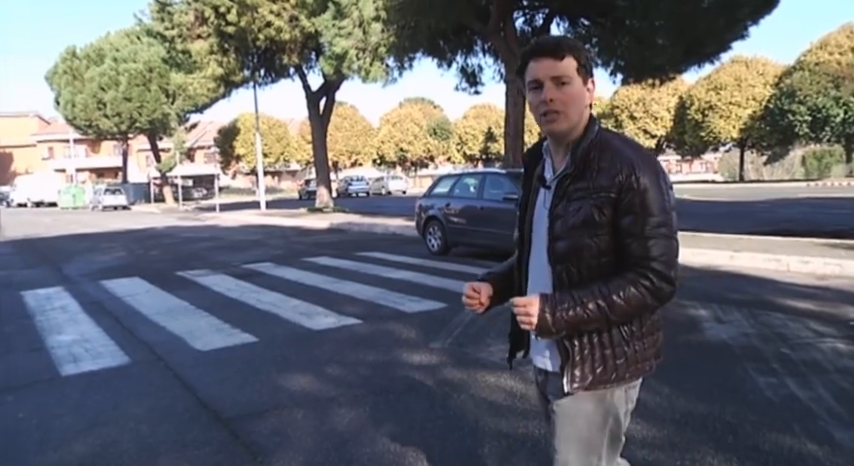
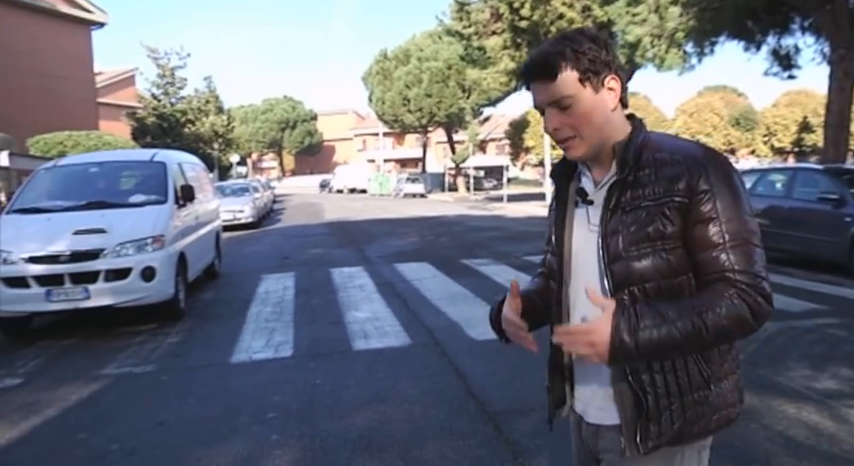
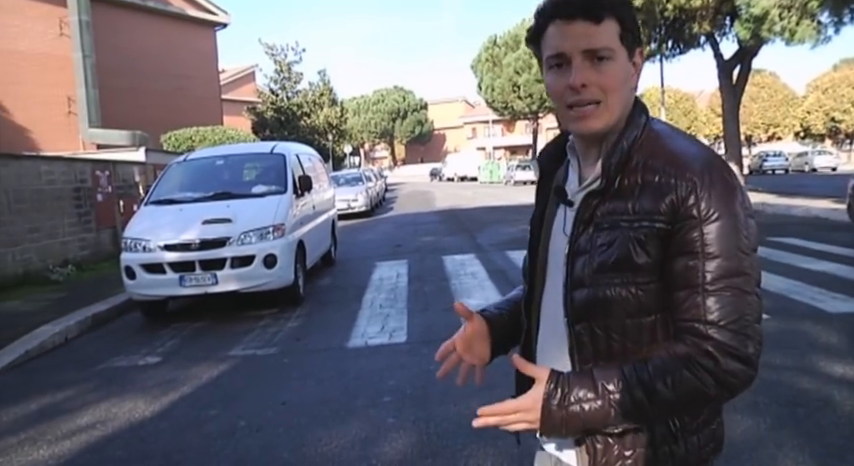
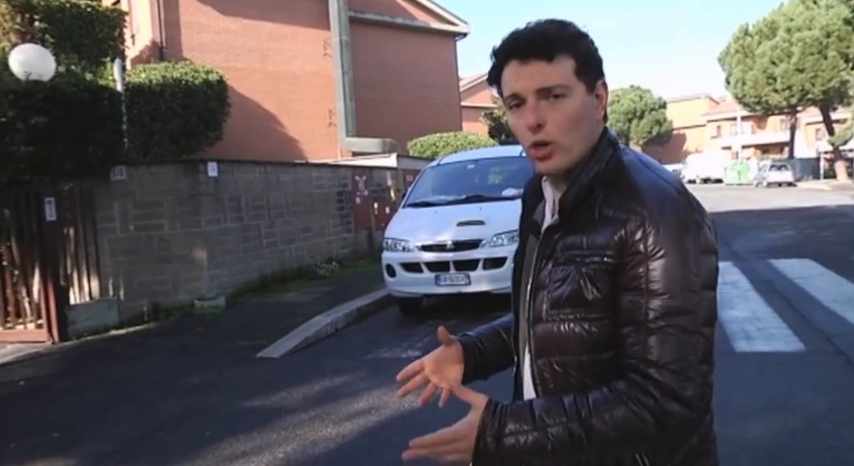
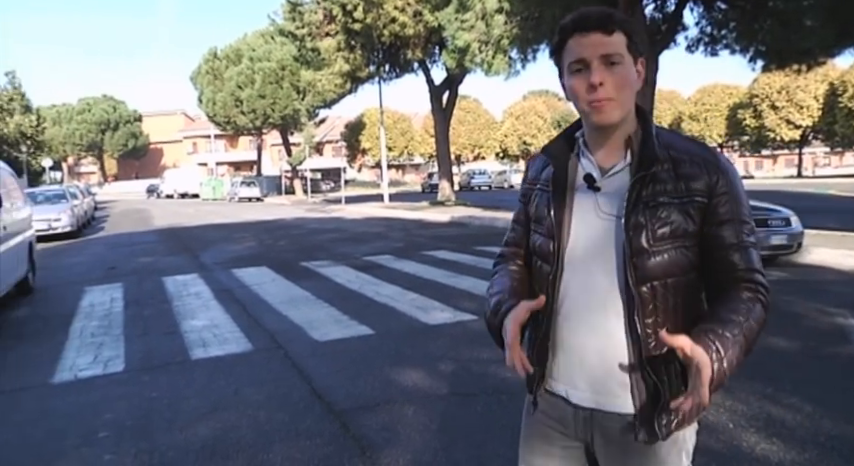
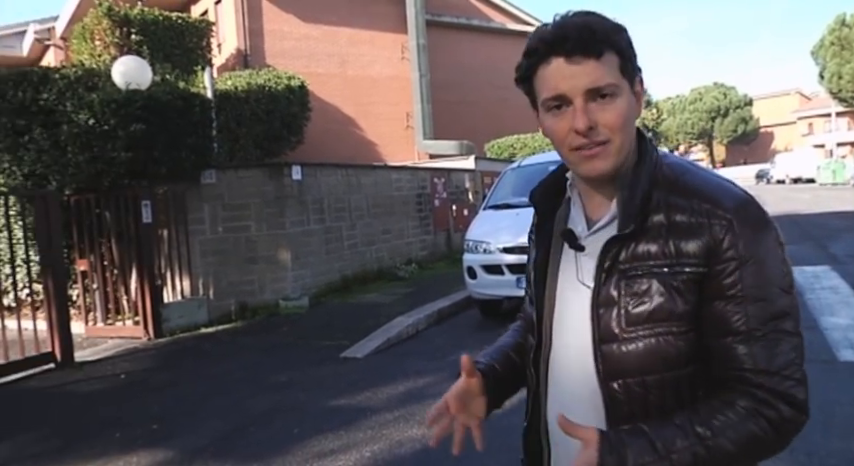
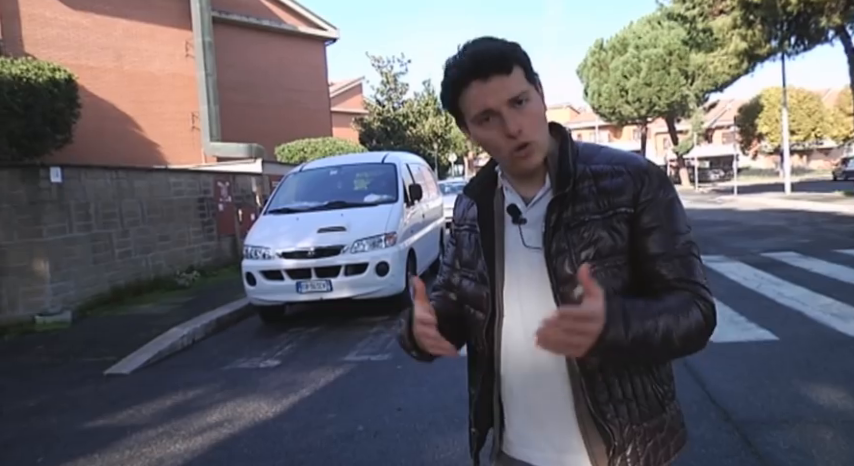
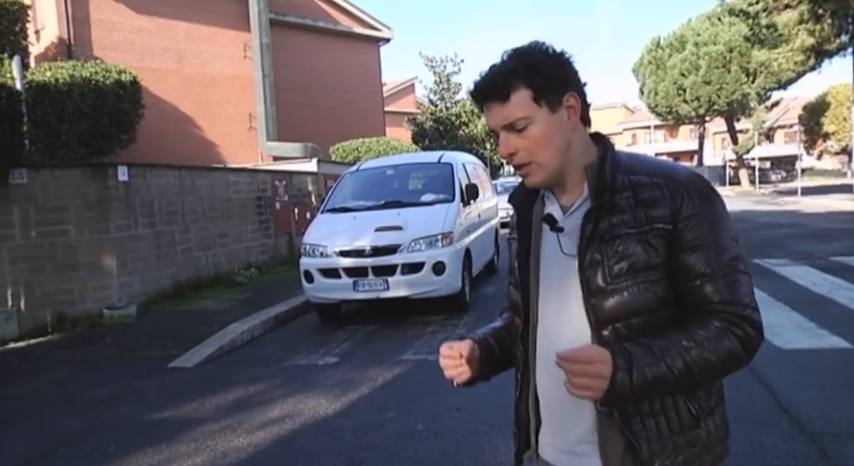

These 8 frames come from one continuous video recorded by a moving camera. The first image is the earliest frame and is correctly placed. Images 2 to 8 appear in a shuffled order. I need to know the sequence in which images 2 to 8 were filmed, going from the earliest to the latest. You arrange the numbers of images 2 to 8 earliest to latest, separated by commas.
5, 2, 3, 7, 8, 4, 6
